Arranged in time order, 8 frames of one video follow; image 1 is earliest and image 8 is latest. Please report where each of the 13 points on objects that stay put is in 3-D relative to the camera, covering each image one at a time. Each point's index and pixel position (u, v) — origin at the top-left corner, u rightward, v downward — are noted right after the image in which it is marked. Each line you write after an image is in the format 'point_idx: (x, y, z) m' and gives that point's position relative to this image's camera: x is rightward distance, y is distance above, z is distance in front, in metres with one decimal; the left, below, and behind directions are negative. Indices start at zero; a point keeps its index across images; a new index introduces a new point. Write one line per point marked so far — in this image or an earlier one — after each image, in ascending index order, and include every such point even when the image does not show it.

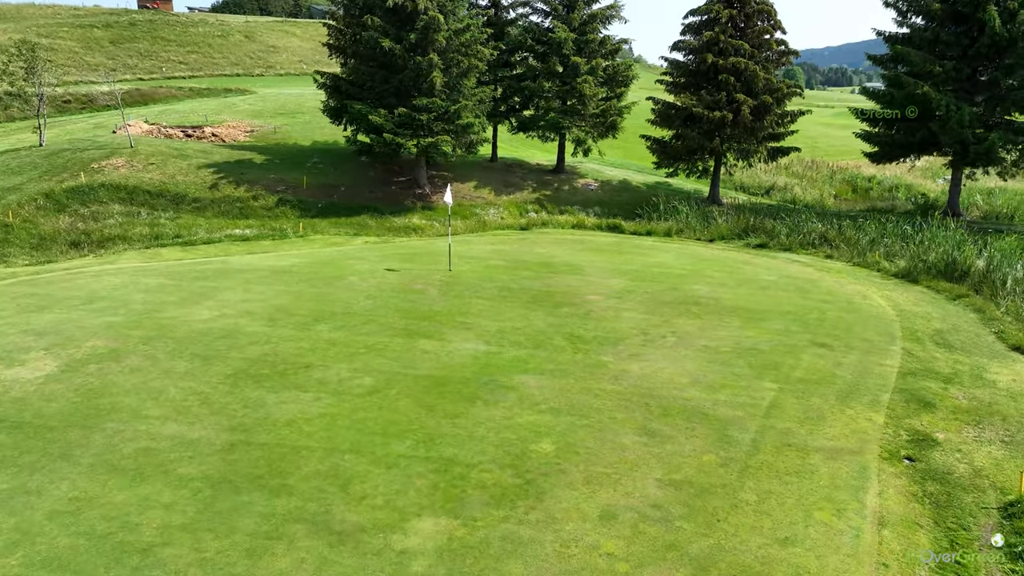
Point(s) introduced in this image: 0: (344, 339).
0: (-2.1, -0.7, +9.2) m
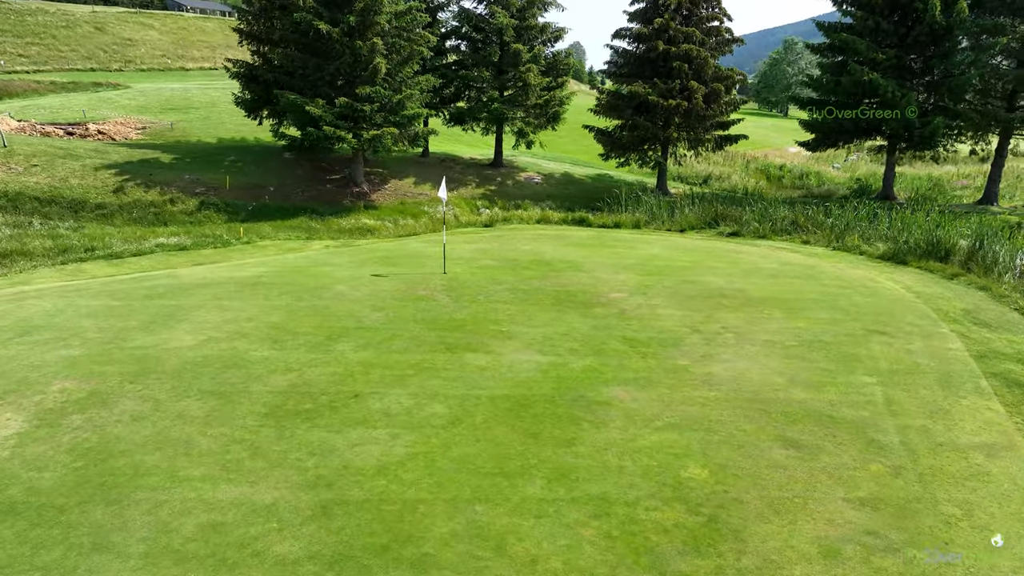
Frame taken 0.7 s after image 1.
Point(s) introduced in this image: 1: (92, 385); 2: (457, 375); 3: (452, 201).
0: (-1.4, -0.8, +7.8) m
1: (-4.1, -1.0, +7.1) m
2: (-0.6, -0.9, +7.5) m
3: (-1.6, +2.4, +19.6) m
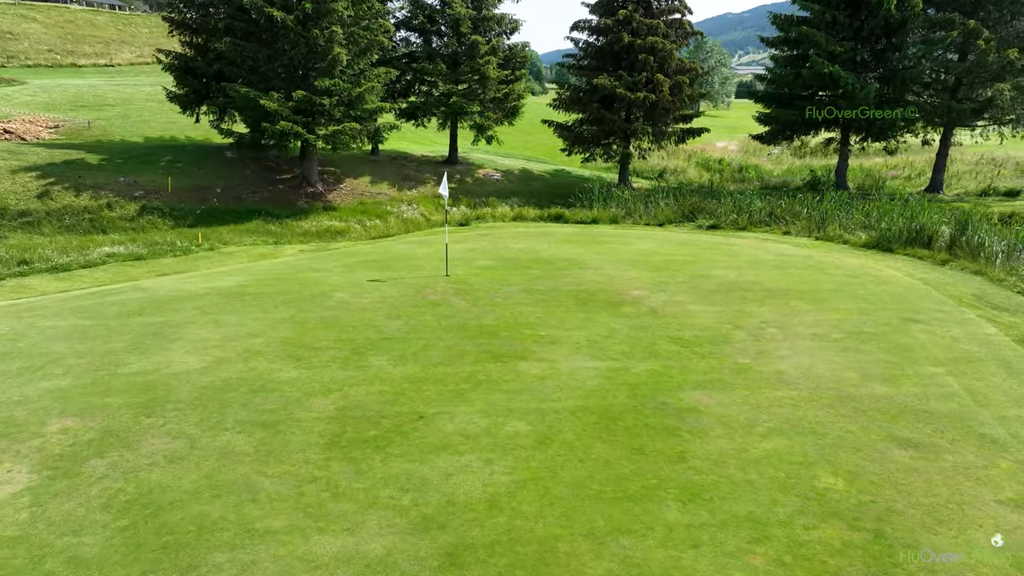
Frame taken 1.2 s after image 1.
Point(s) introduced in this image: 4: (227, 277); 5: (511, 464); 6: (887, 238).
0: (-0.8, -0.8, +7.0) m
1: (-3.4, -1.1, +5.9) m
2: (+0.1, -0.9, +6.8) m
3: (-2.6, +2.3, +18.7) m
4: (-4.3, +0.2, +10.8) m
5: (0.0, -1.3, +5.4) m
6: (+7.3, +1.0, +13.7) m
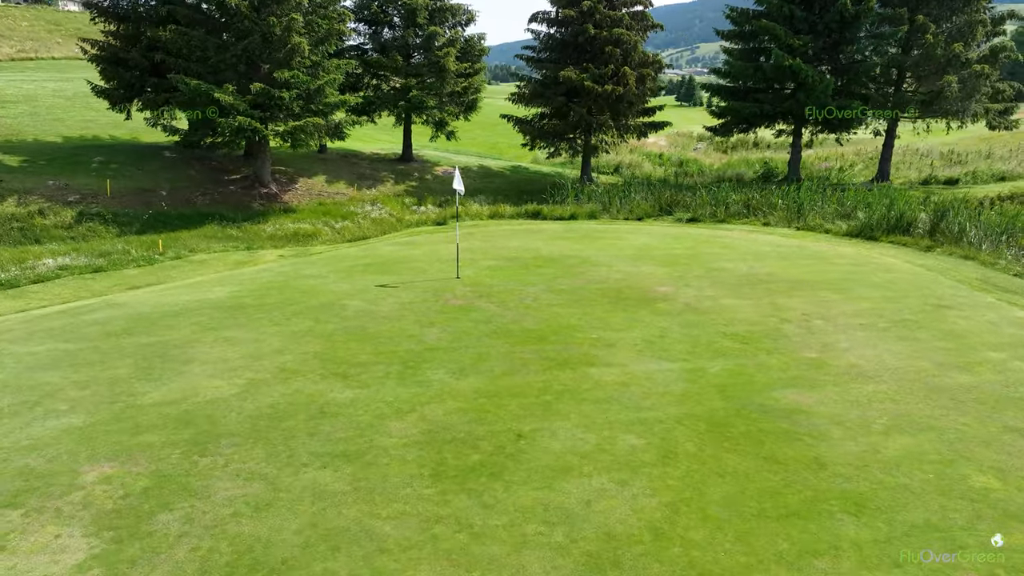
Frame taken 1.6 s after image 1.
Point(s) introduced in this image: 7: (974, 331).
0: (-0.1, -0.9, +6.4) m
1: (-2.5, -1.2, +5.0) m
2: (+0.8, -0.9, +6.2) m
3: (-3.4, +2.2, +17.7) m
4: (-4.1, 0.0, +9.7) m
5: (+0.9, -1.3, +4.8) m
6: (+7.1, +1.2, +14.0) m
7: (+5.2, -0.5, +8.1) m
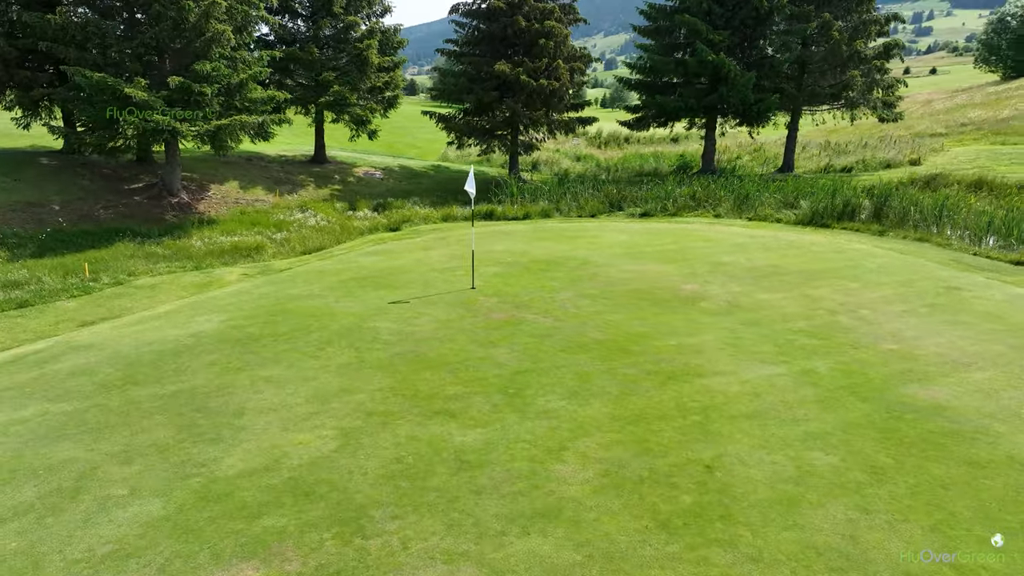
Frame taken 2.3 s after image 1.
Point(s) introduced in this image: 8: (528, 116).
0: (+0.9, -1.0, +5.7) m
1: (-1.1, -1.5, +3.8) m
2: (+1.9, -1.0, +5.7) m
3: (-4.7, +1.9, +16.1) m
4: (-3.6, -0.3, +8.2) m
5: (+2.3, -1.3, +4.4) m
6: (+6.3, +1.5, +14.6) m
7: (+5.8, -0.3, +8.4) m
8: (+0.3, +4.3, +18.1) m
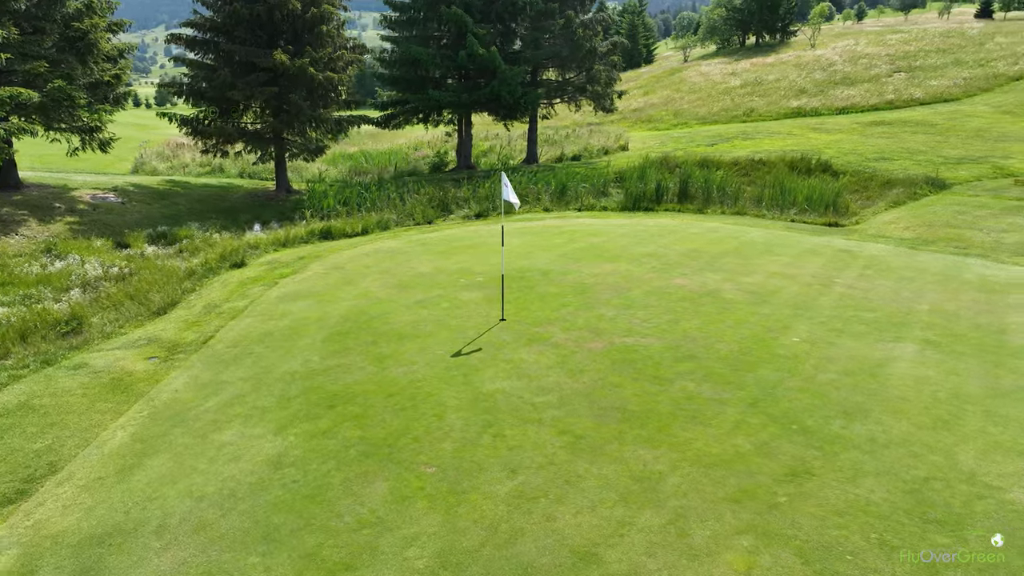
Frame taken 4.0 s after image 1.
0: (+3.0, -1.0, +5.4) m
1: (+2.3, -1.7, +2.8) m
2: (+3.8, -0.8, +5.9) m
3: (-7.4, +0.6, +11.4) m
4: (-2.2, -1.1, +5.2) m
5: (+4.9, -1.1, +4.9) m
6: (+2.8, +1.9, +15.7) m
7: (+5.7, +0.3, +10.2) m
8: (-4.5, +3.7, +15.6) m
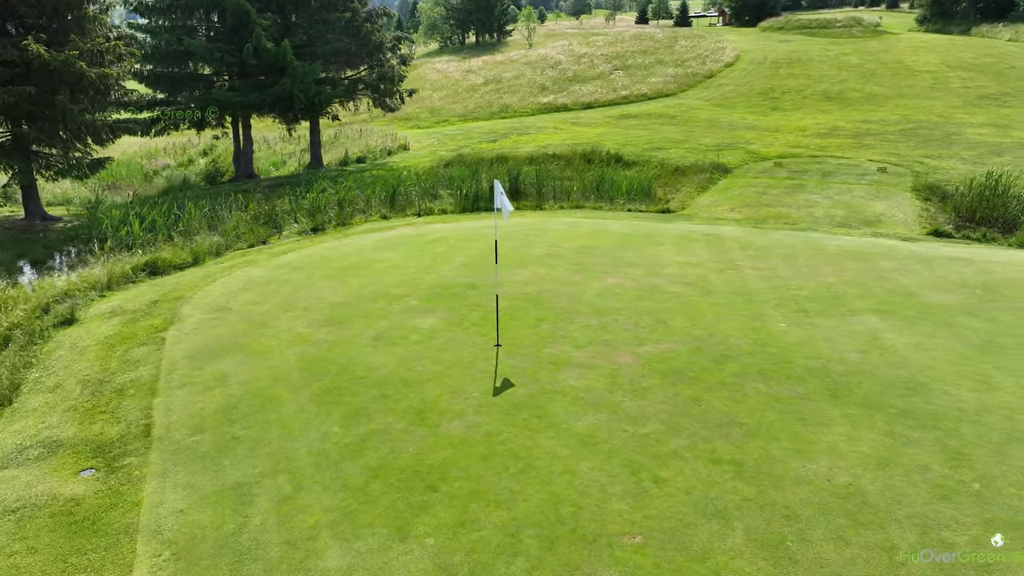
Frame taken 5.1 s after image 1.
0: (+3.7, -0.8, +5.9) m
1: (+4.0, -1.5, +3.2) m
2: (+4.2, -0.6, +6.7) m
3: (-8.4, -0.5, +7.5) m
4: (-1.1, -1.5, +3.8) m
5: (+5.5, -0.7, +6.2) m
6: (-0.8, +1.9, +15.2) m
7: (+4.2, +0.7, +11.3) m
8: (-7.7, +2.9, +12.4) m
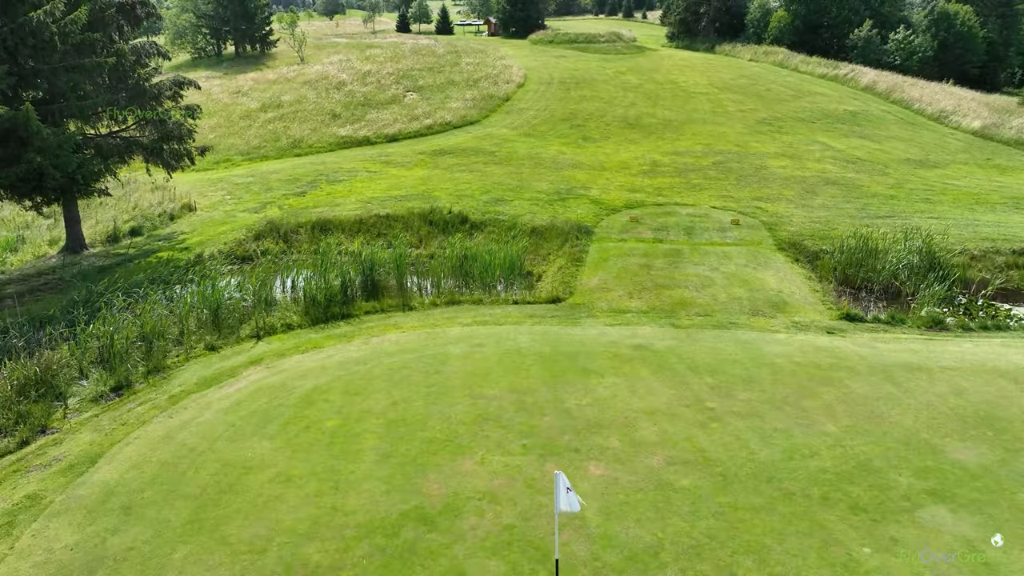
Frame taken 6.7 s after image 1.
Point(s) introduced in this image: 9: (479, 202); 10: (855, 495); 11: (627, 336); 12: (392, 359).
0: (+4.2, -2.4, +4.7) m
1: (+5.4, -3.1, +2.2) m
2: (+4.4, -2.2, +5.6) m
3: (-7.8, -3.2, +2.5) m
4: (+0.4, -3.5, +1.2) m
5: (+5.9, -2.1, +5.5) m
6: (-3.2, -0.3, +12.1) m
7: (+2.9, -0.9, +9.9) m
8: (-8.9, +0.1, +7.3) m
9: (-0.8, +2.3, +19.0) m
10: (+3.1, -1.9, +6.5) m
11: (+1.7, -0.7, +10.8) m
12: (-1.7, -1.1, +9.9) m
